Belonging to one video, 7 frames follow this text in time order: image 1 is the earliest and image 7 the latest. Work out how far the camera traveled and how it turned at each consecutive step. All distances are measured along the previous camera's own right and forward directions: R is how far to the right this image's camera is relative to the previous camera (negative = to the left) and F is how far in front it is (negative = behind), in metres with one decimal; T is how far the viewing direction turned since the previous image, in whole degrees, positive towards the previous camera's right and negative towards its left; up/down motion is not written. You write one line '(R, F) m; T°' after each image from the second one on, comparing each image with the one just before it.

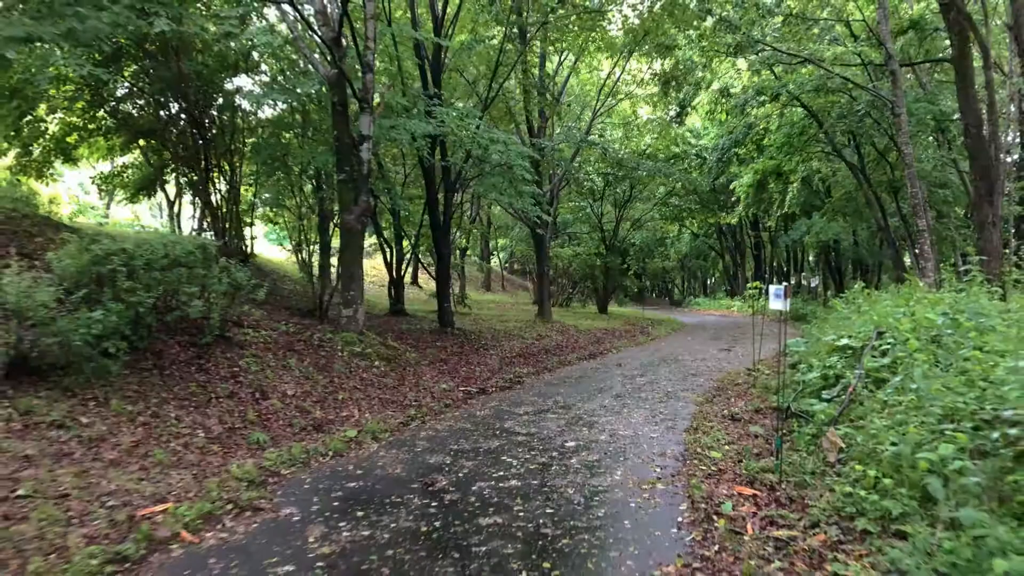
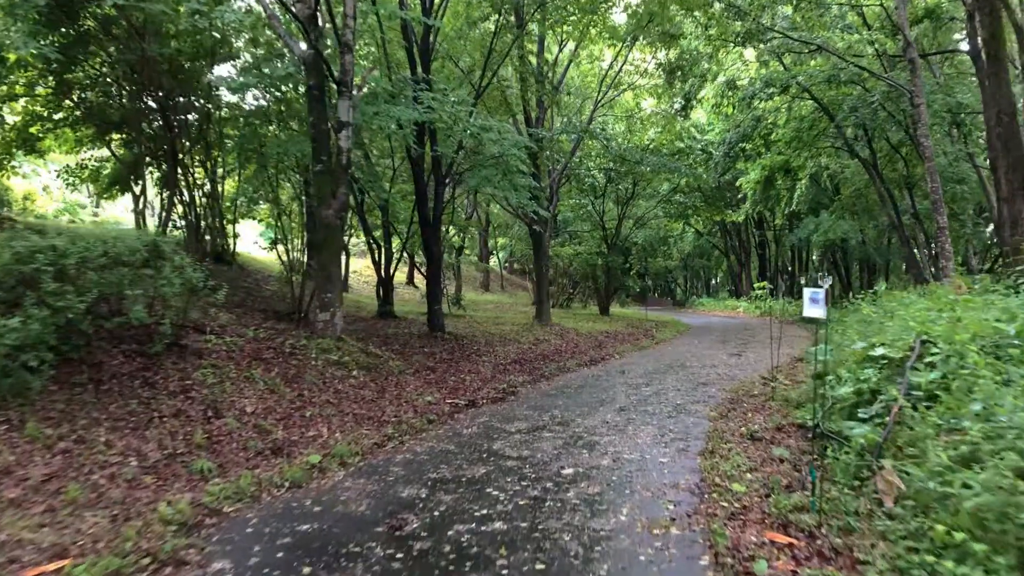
(+0.1, +1.0) m; 0°
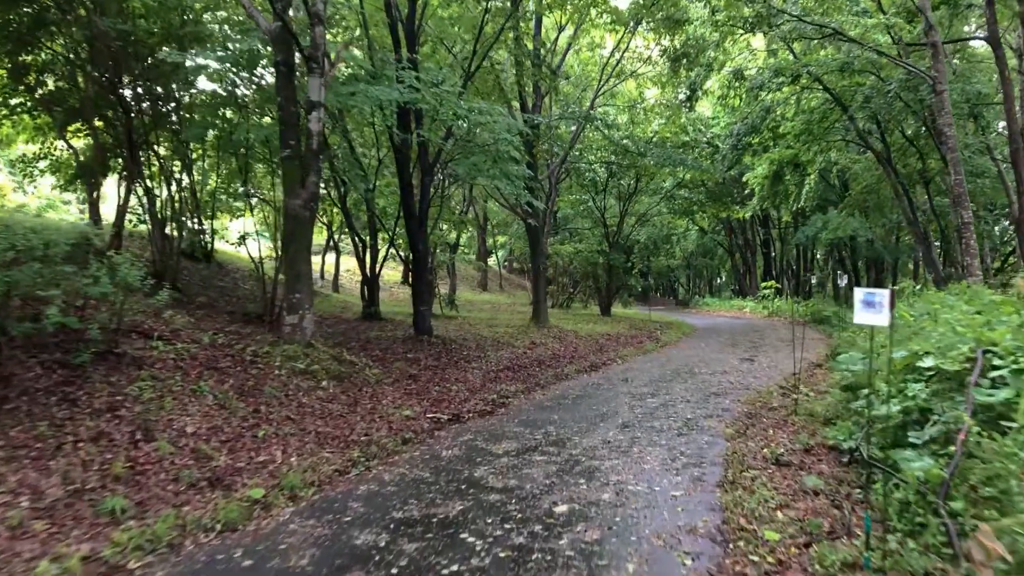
(+0.1, +1.0) m; 0°
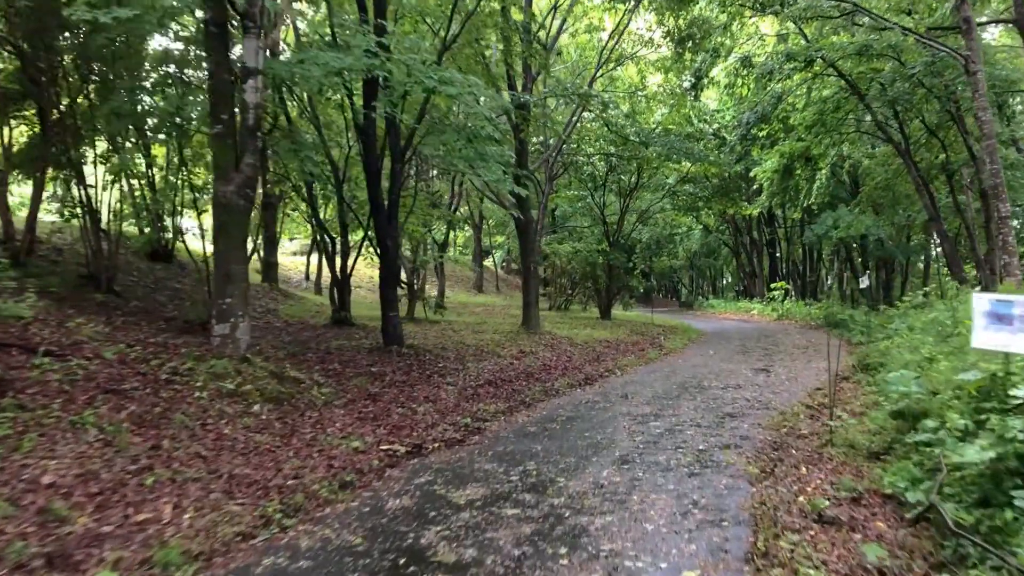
(+0.2, +1.5) m; 0°
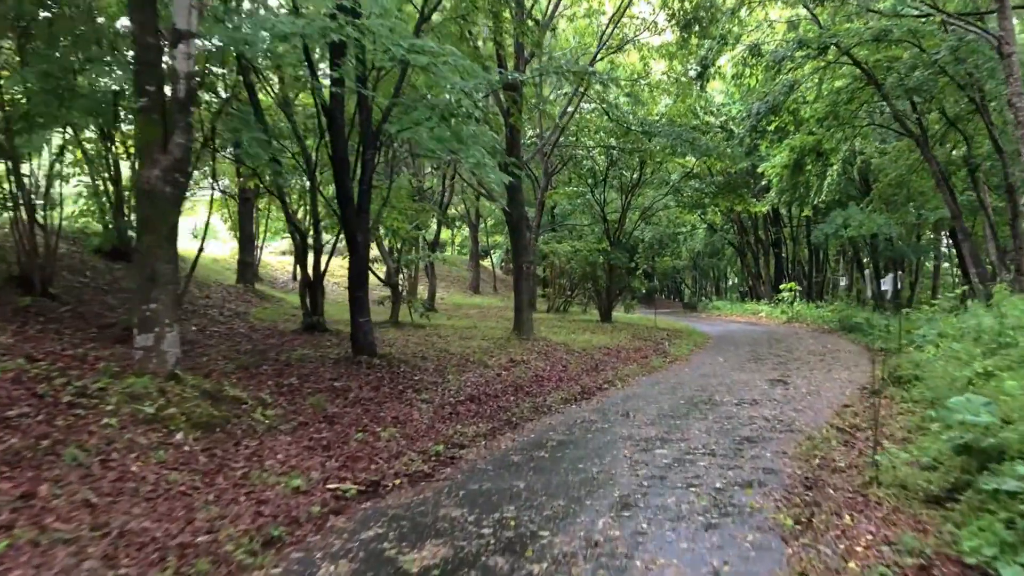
(+0.1, +1.2) m; 0°
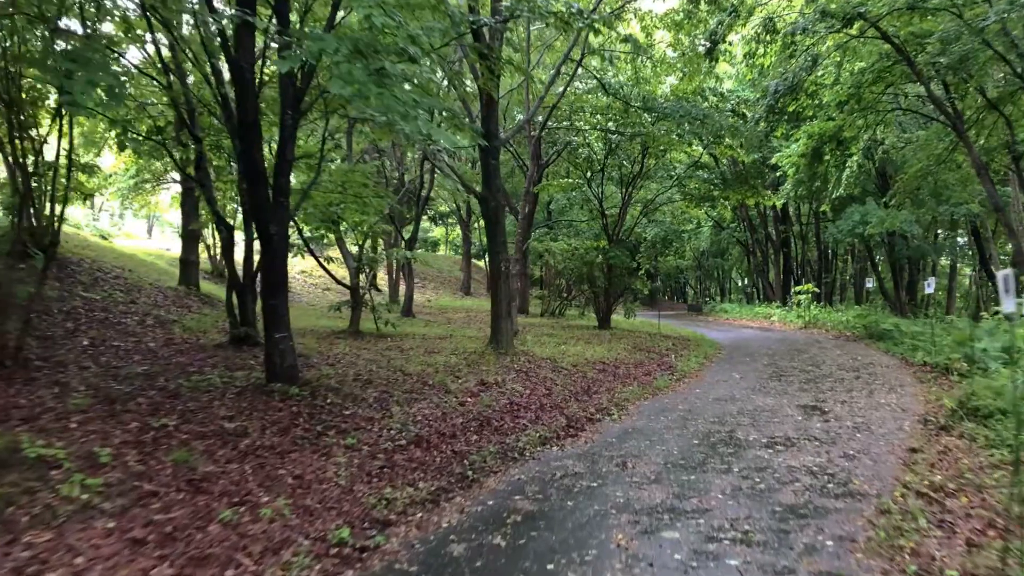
(+0.3, +2.1) m; 0°
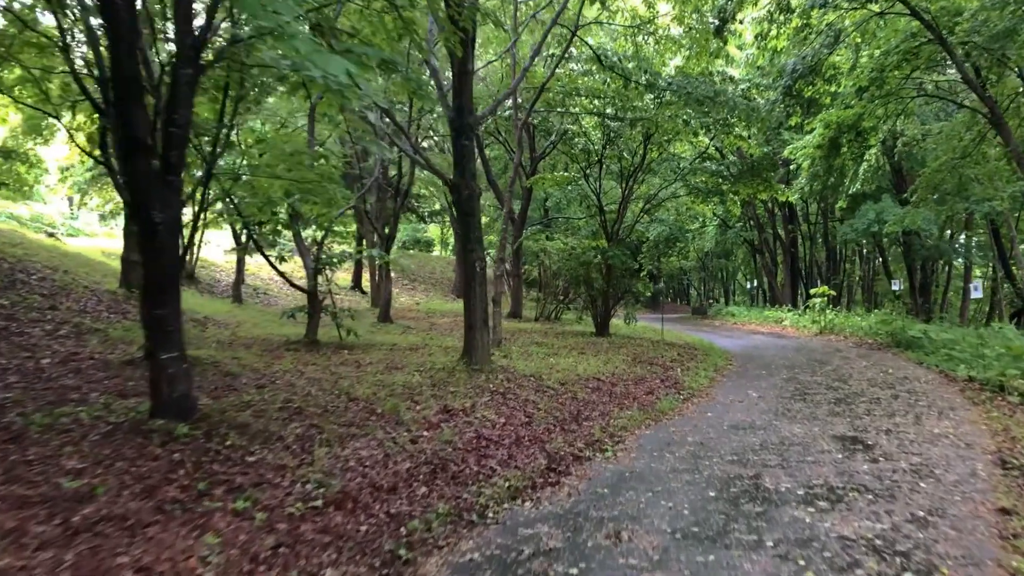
(+0.2, +1.6) m; 0°
